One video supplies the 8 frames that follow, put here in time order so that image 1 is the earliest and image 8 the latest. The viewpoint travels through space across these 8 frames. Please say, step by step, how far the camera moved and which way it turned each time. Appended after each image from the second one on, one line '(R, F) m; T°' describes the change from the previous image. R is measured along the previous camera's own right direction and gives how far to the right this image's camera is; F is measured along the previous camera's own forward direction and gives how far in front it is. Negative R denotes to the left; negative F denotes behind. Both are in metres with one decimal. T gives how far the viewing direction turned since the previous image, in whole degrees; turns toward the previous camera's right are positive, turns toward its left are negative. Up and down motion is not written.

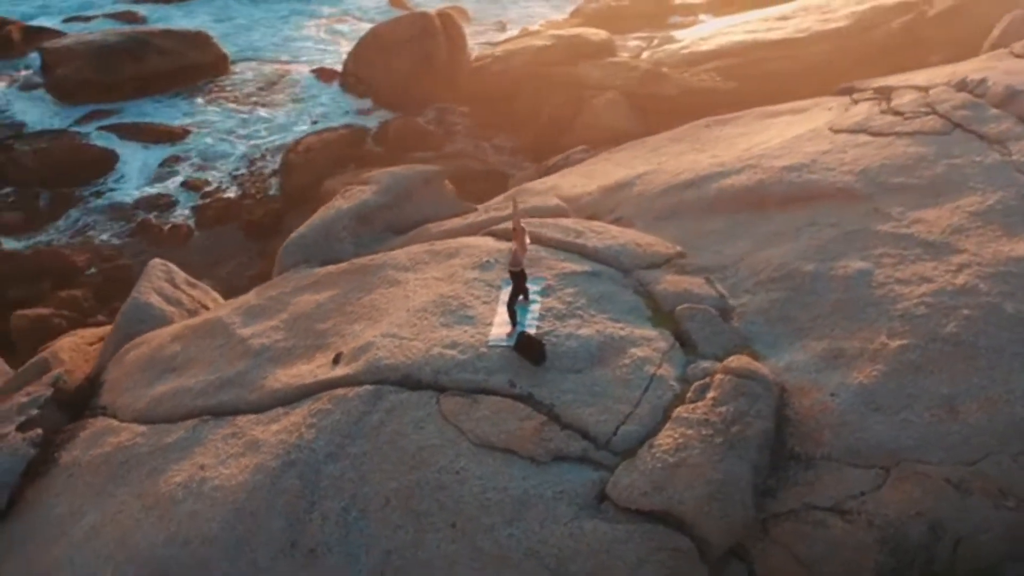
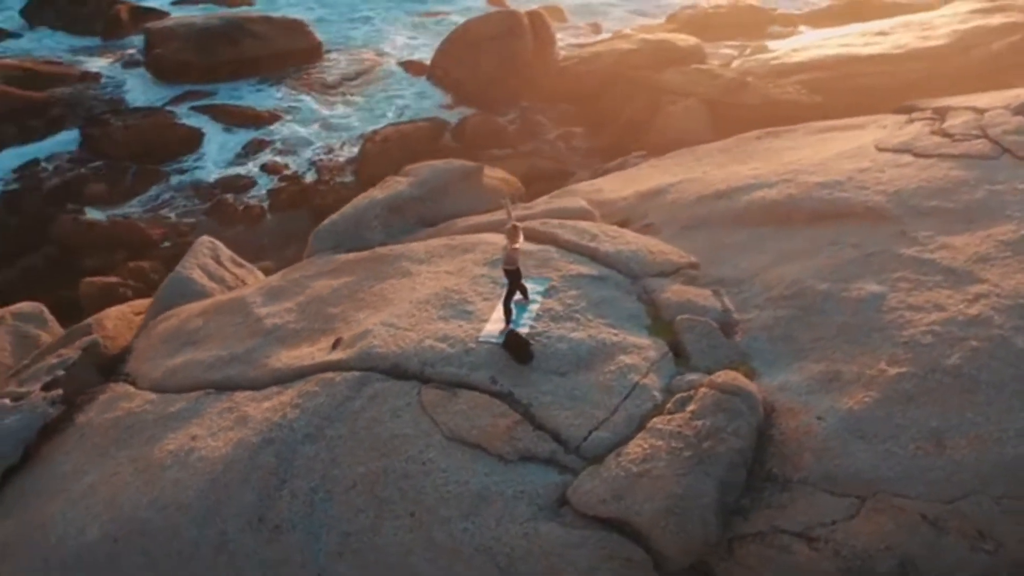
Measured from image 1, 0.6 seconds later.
(+0.6, 0.0) m; -6°
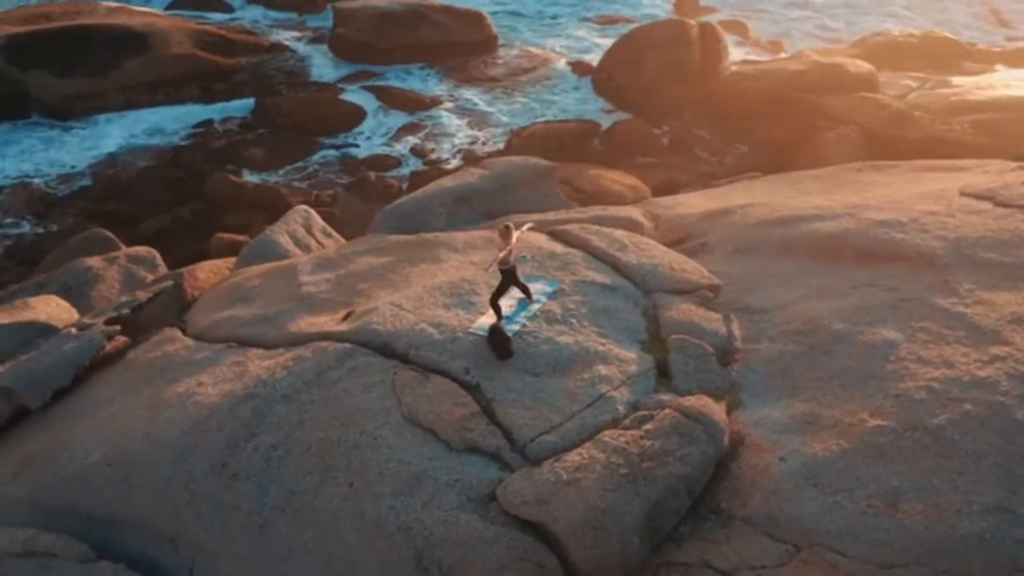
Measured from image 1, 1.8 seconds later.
(+1.1, +0.1) m; -11°
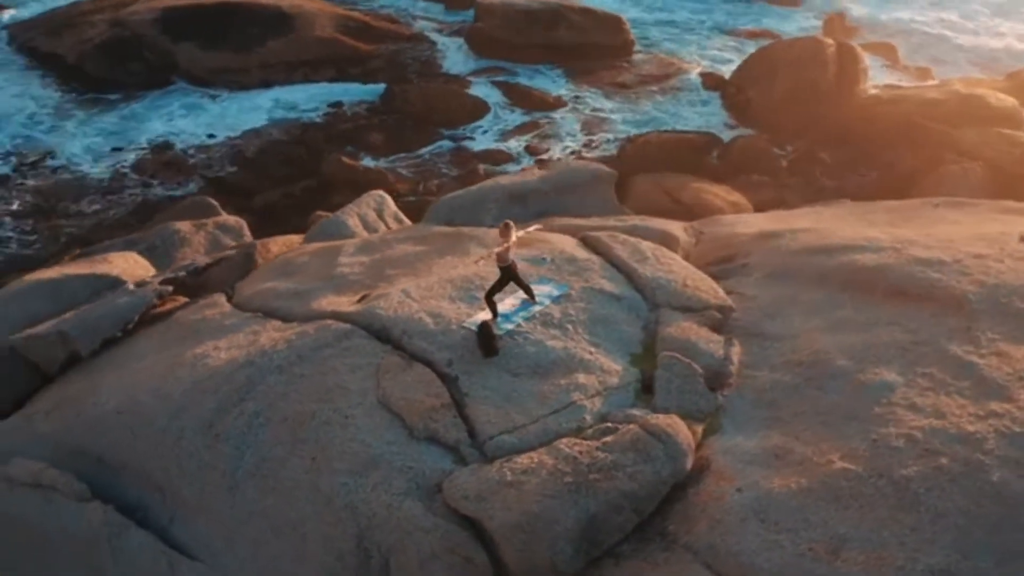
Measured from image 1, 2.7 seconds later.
(+0.8, 0.0) m; -9°
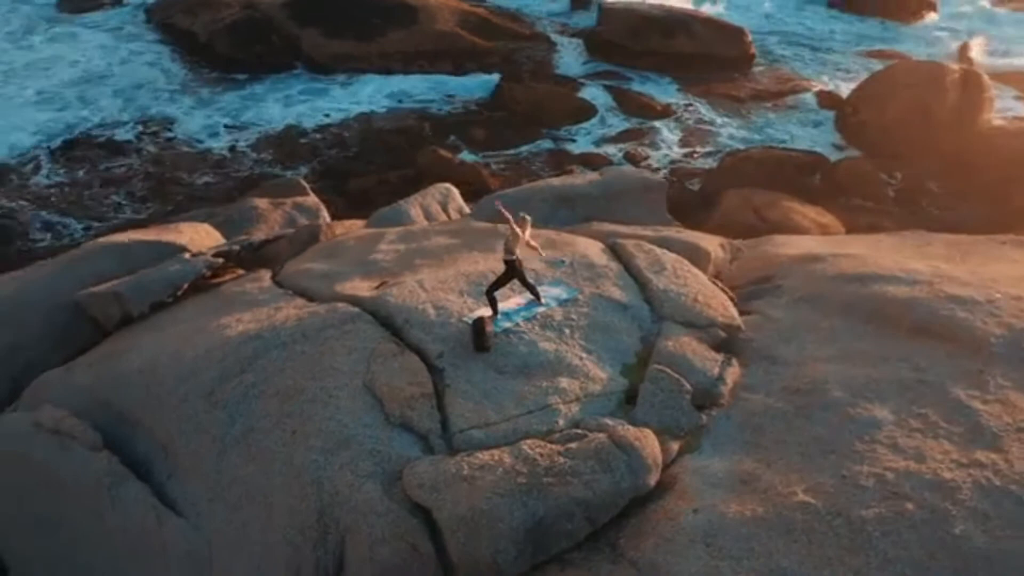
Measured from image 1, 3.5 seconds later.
(+0.7, 0.0) m; -8°
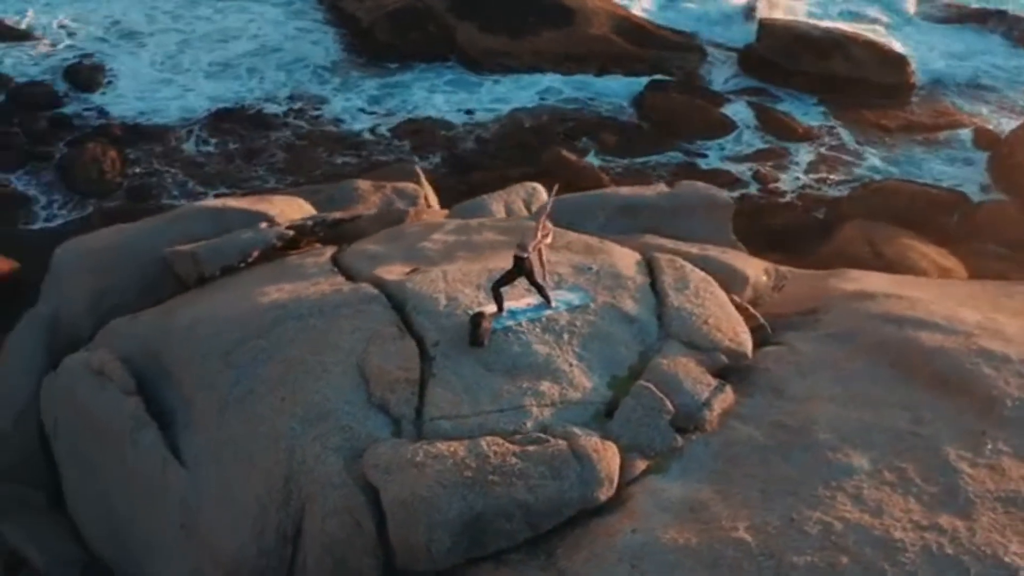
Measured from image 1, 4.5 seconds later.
(+0.9, +0.1) m; -10°
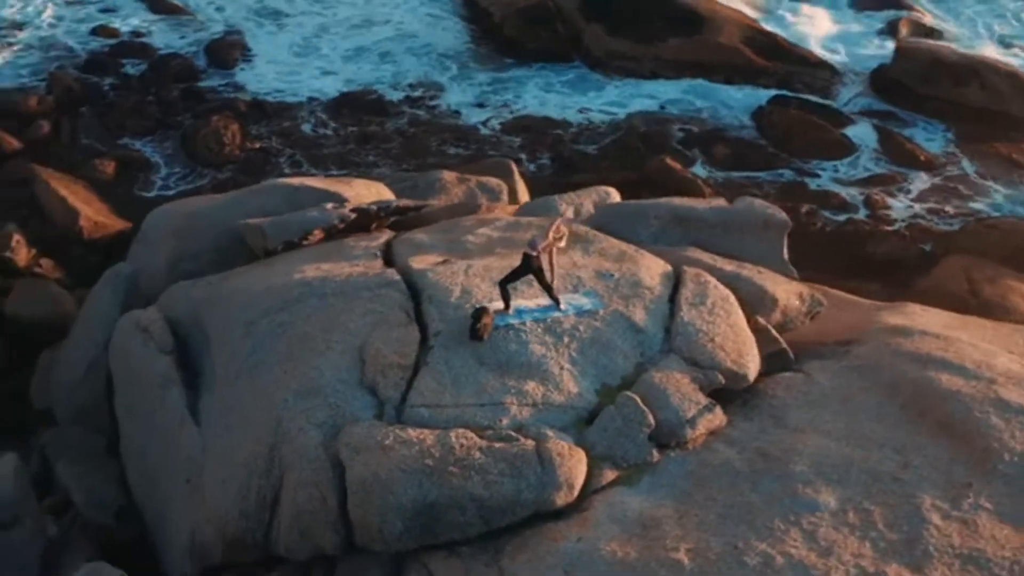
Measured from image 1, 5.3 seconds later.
(+0.7, 0.0) m; -8°
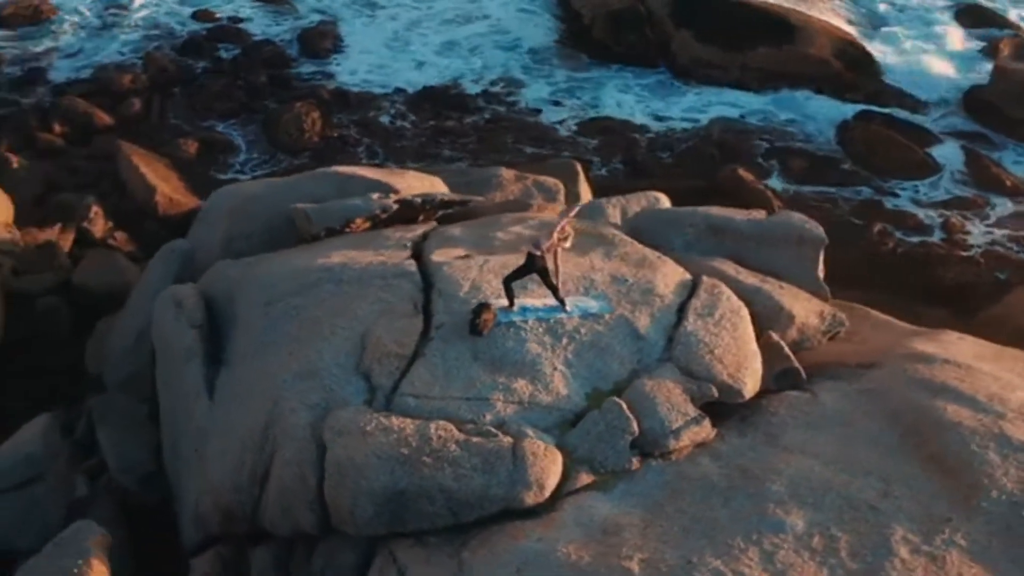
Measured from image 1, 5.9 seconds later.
(+0.5, 0.0) m; -6°
